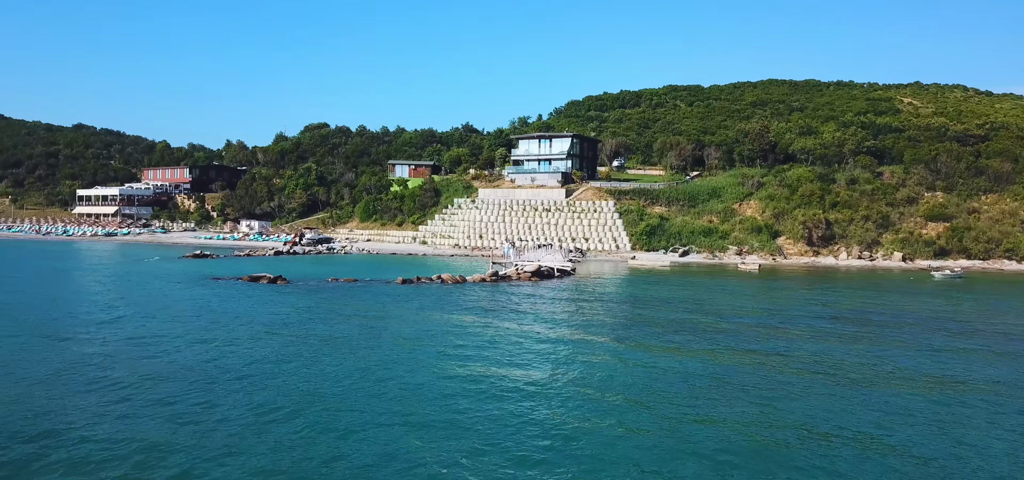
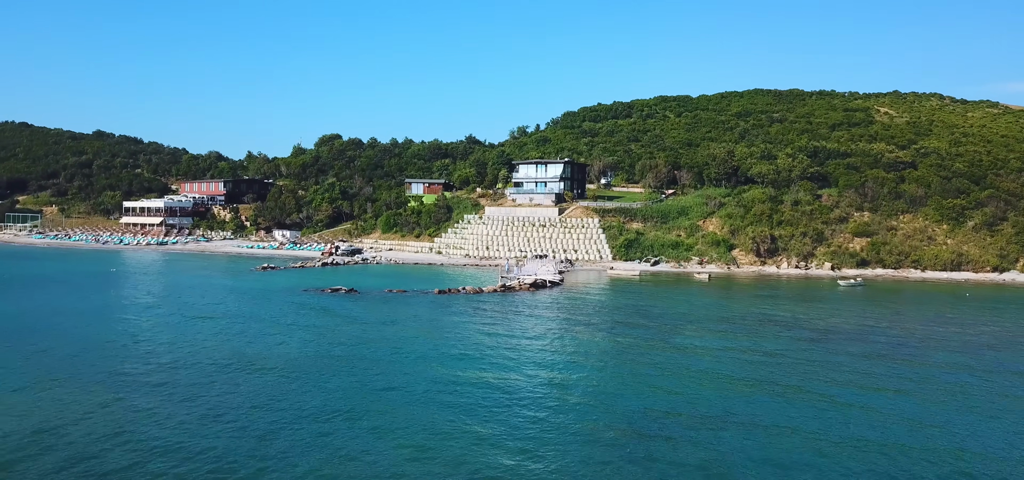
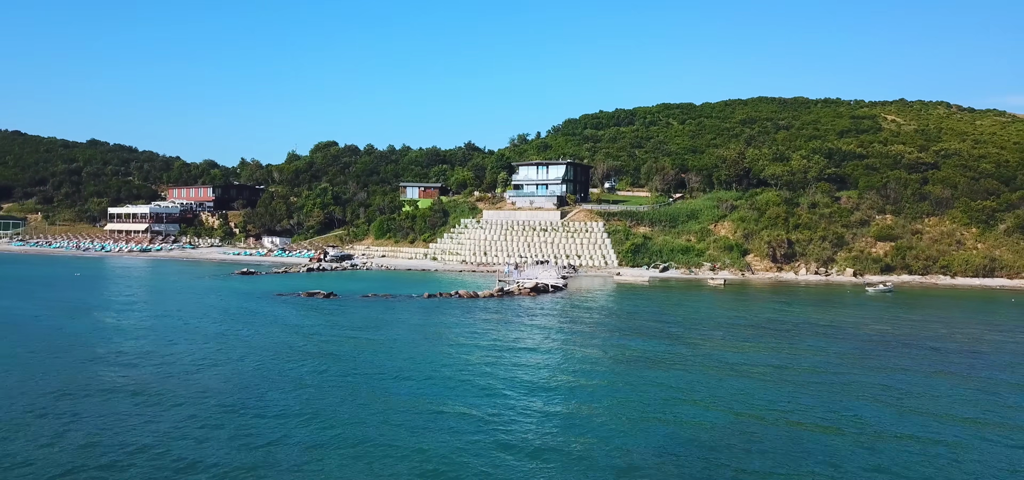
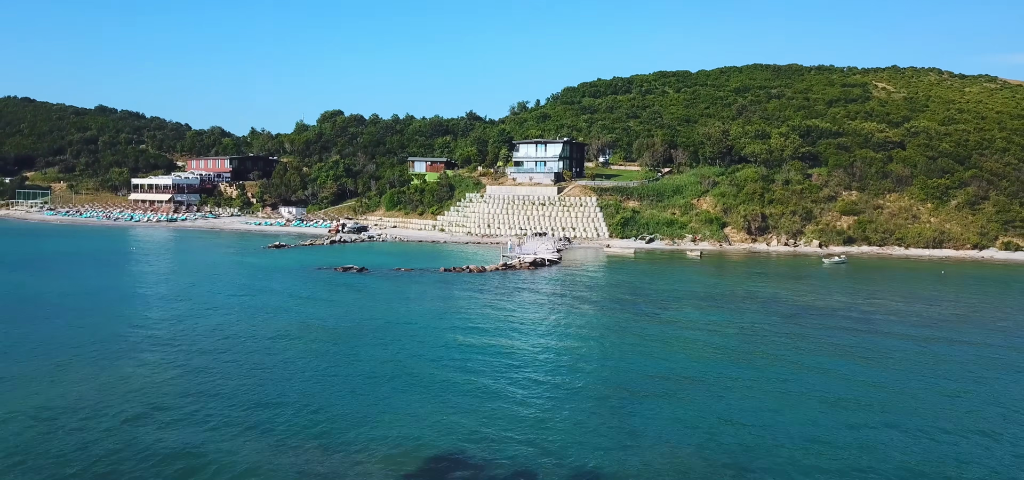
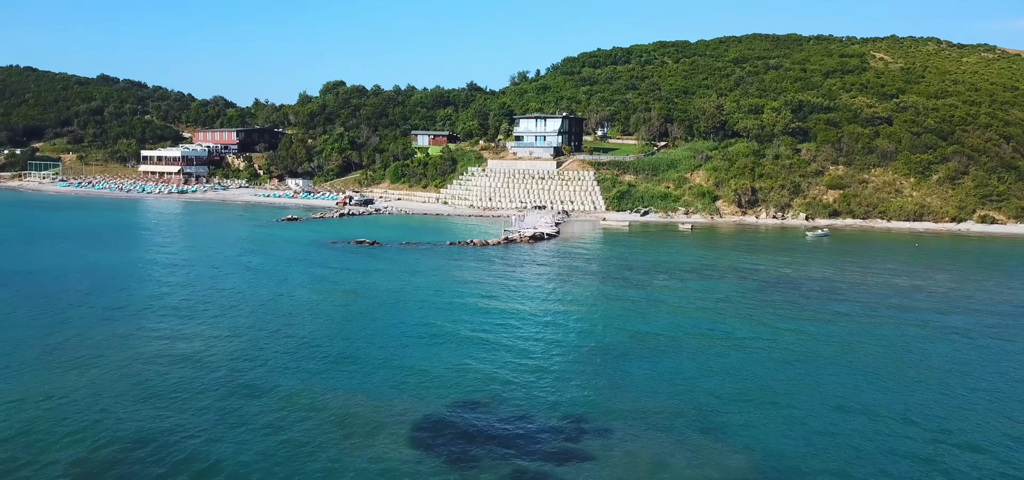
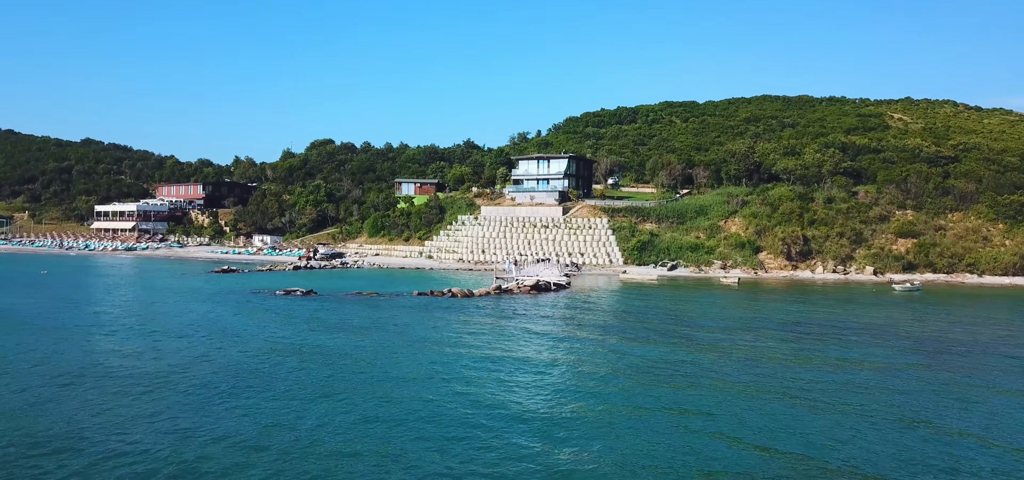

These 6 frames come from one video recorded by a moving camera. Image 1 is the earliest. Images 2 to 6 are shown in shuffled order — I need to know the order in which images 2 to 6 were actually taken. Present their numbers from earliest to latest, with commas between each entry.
6, 3, 2, 4, 5
